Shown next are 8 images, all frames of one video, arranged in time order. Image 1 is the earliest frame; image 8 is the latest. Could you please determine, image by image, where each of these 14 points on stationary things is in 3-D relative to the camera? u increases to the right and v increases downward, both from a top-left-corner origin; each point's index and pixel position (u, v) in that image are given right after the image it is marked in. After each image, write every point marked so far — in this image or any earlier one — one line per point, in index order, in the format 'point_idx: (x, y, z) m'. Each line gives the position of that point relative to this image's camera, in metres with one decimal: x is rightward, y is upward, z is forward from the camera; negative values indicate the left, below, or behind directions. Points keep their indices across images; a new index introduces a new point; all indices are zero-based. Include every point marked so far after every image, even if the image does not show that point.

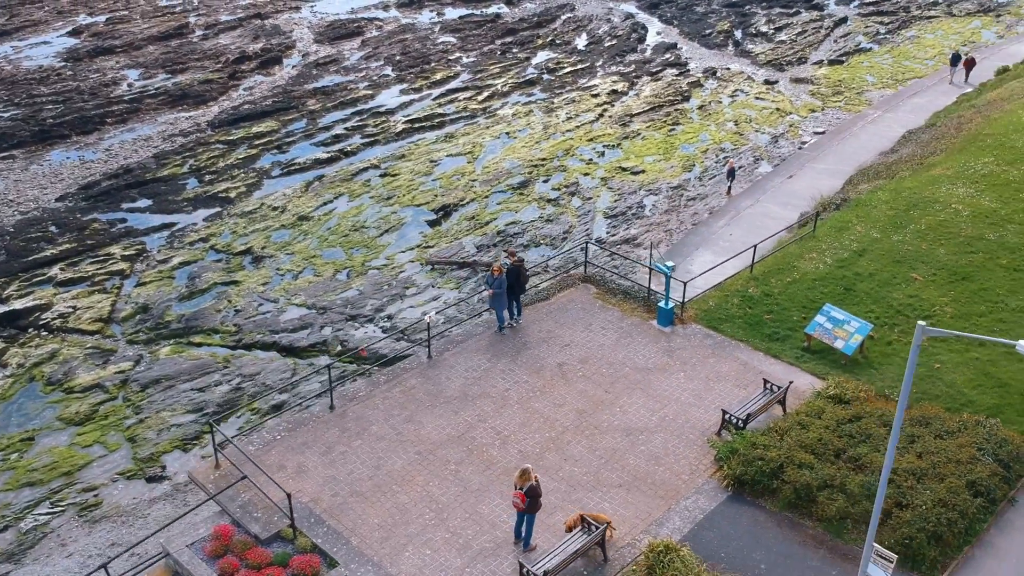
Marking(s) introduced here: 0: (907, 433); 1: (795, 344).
0: (+5.3, -1.9, +13.1) m
1: (+4.6, -0.9, +15.9) m
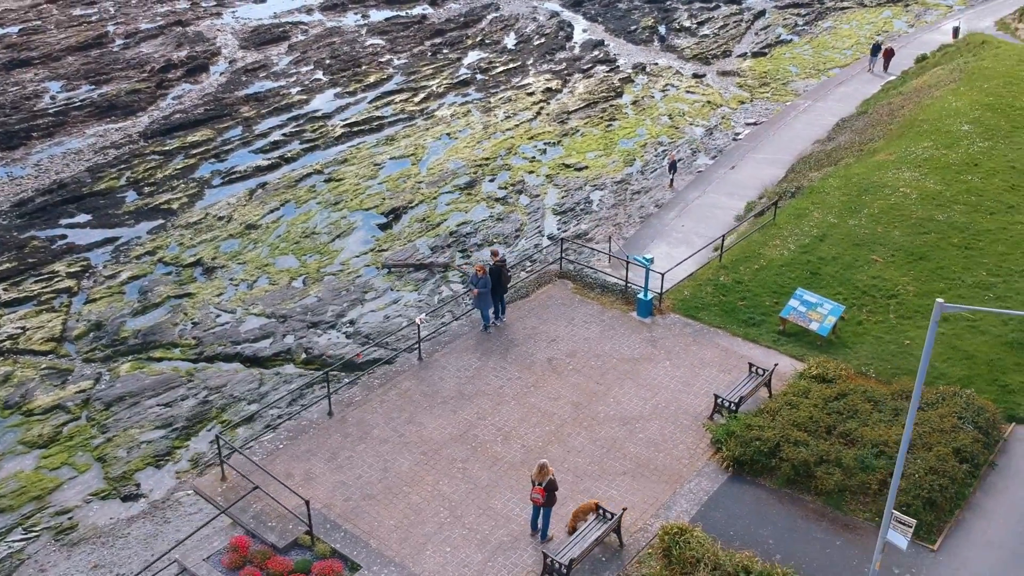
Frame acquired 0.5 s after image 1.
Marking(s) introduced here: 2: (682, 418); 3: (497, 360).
0: (+5.3, -1.7, +13.8) m
1: (+4.3, -0.7, +16.5) m
2: (+2.5, -1.9, +14.4) m
3: (-0.2, -1.1, +15.8) m
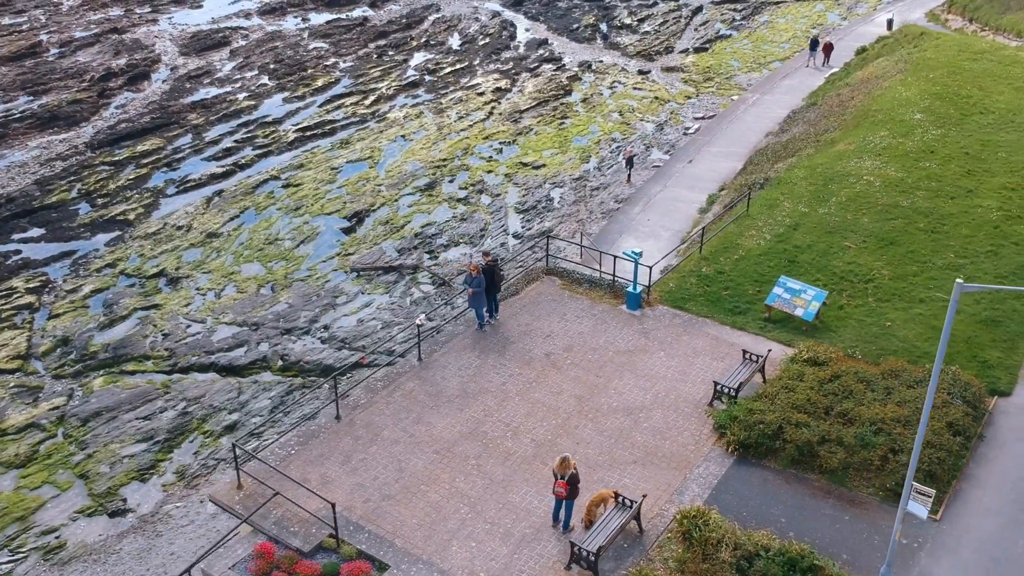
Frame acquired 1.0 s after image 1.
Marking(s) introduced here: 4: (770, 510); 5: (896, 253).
0: (+5.4, -1.4, +14.4) m
1: (+4.2, -0.5, +17.1) m
2: (+2.6, -1.8, +14.8) m
3: (-0.2, -1.1, +16.0) m
4: (+3.3, -2.9, +12.8) m
5: (+7.2, +0.6, +18.5) m
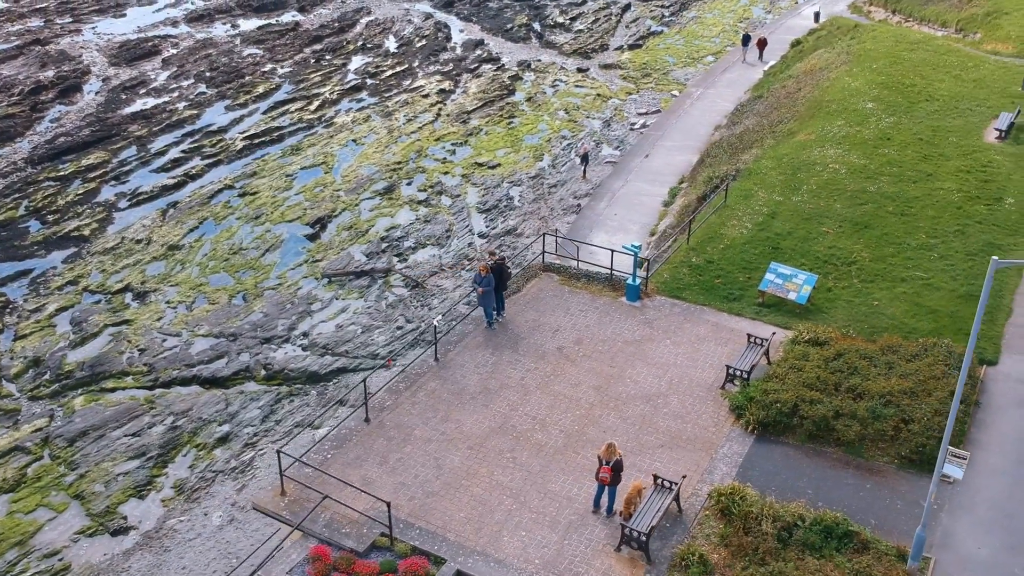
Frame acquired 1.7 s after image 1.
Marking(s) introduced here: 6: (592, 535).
0: (+5.8, -1.1, +15.3) m
1: (+4.3, -0.2, +17.9) m
2: (+2.9, -1.6, +15.5) m
3: (0.0, -1.1, +16.4) m
4: (+3.9, -2.7, +13.5) m
5: (+7.1, +1.0, +19.5) m
6: (+1.0, -3.2, +12.6) m
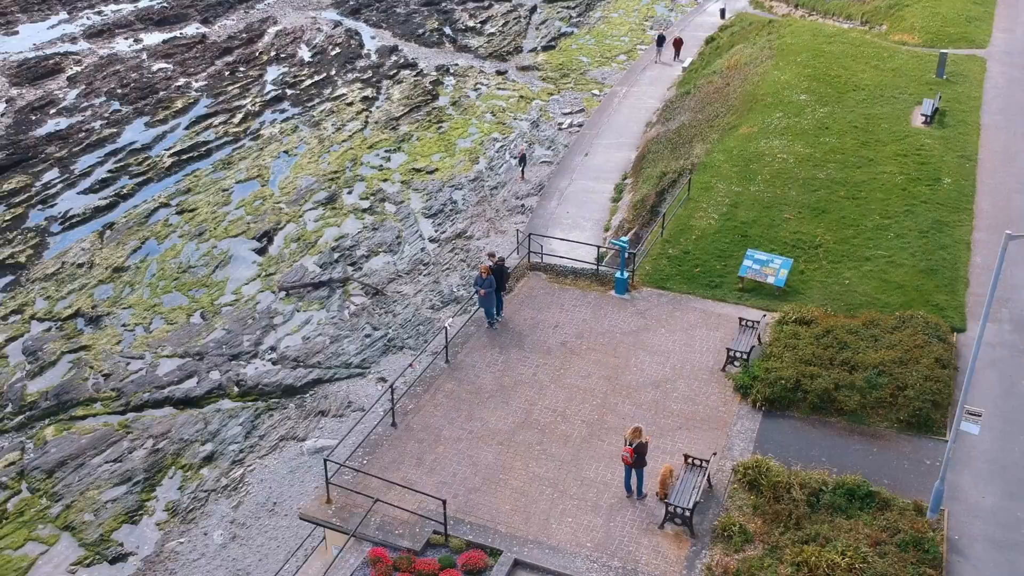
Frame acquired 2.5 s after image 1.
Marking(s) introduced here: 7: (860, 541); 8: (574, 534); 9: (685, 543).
0: (+5.9, -0.8, +16.5) m
1: (+4.2, 0.0, +18.9) m
2: (+3.1, -1.4, +16.3) m
3: (+0.1, -1.1, +17.0) m
4: (+4.4, -2.4, +14.5) m
5: (+6.7, +1.4, +20.8) m
6: (+1.7, -3.1, +13.3) m
7: (+4.4, -3.2, +12.4) m
8: (+0.8, -3.3, +13.1) m
9: (+2.3, -3.3, +12.9) m
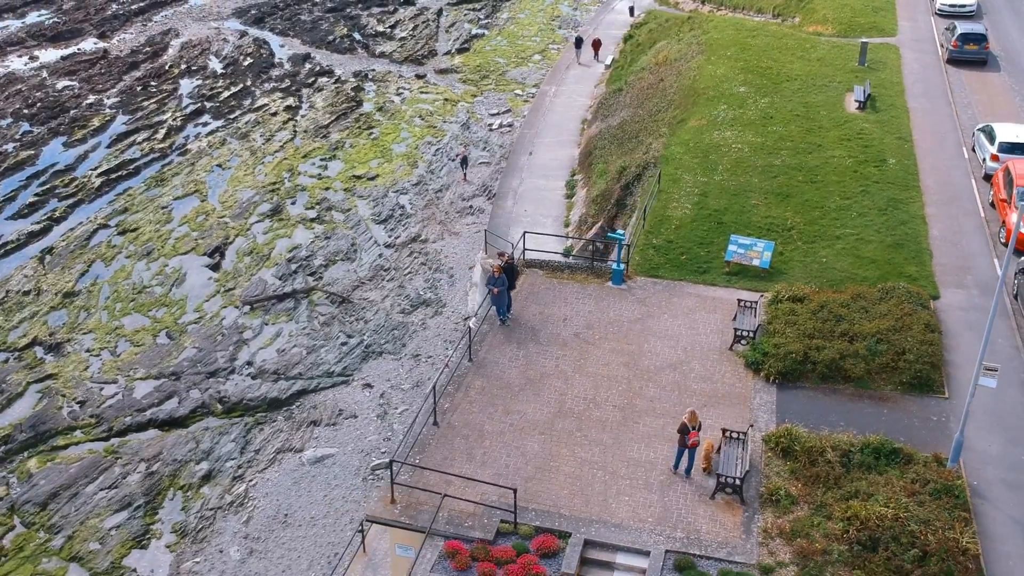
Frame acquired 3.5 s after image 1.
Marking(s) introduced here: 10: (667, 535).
0: (+6.2, -0.3, +17.8) m
1: (+4.2, +0.3, +20.0) m
2: (+3.5, -1.2, +17.3) m
3: (+0.4, -1.0, +17.6) m
4: (+5.0, -2.1, +15.6) m
5: (+6.4, +1.9, +22.2) m
6: (+2.5, -2.9, +14.2) m
7: (+5.3, -2.8, +13.6) m
8: (+1.7, -3.1, +13.8) m
9: (+3.2, -3.1, +13.8) m
10: (+2.1, -3.4, +13.4) m
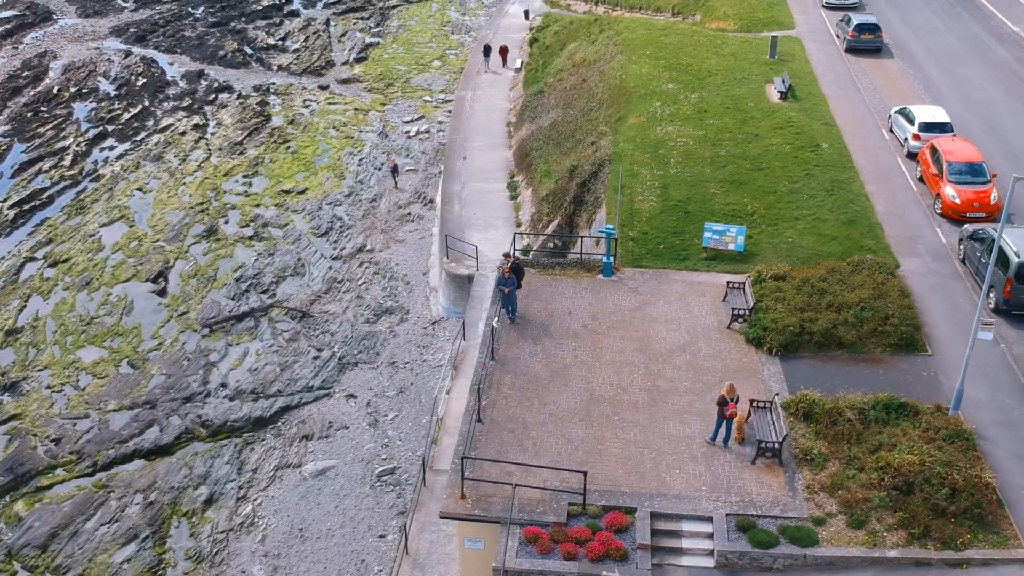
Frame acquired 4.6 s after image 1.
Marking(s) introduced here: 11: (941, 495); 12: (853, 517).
0: (+6.4, +0.2, +19.5) m
1: (+4.0, +0.7, +21.3) m
2: (+3.8, -0.9, +18.6) m
3: (+0.7, -1.0, +18.5) m
4: (+5.6, -1.6, +17.1) m
5: (+5.7, +2.4, +23.8) m
6: (+3.4, -2.6, +15.4) m
7: (+6.2, -2.4, +15.2) m
8: (+2.6, -2.9, +14.9) m
9: (+4.1, -2.8, +15.1) m
10: (+3.1, -3.1, +14.6) m
11: (+6.1, -3.0, +14.1) m
12: (+4.9, -3.3, +14.2) m
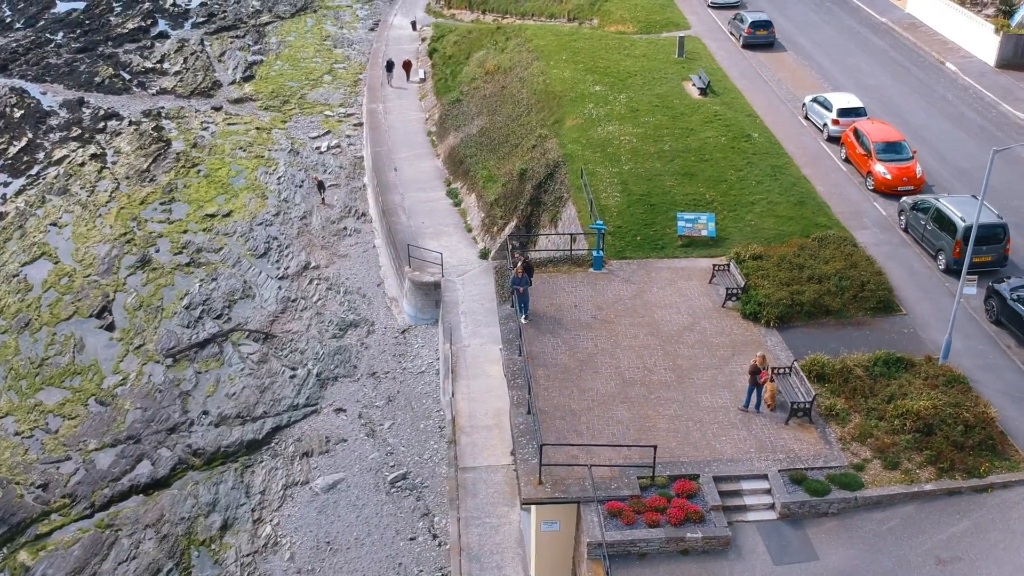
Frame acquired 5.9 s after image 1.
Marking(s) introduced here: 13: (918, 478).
0: (+6.4, +0.7, +21.4) m
1: (+3.7, +1.0, +22.9) m
2: (+4.1, -0.5, +20.2) m
3: (+1.1, -0.9, +19.6) m
4: (+6.1, -1.1, +19.0) m
5: (+4.9, +2.8, +25.6) m
6: (+4.3, -2.3, +16.9) m
7: (+7.1, -1.8, +17.1) m
8: (+3.7, -2.6, +16.3) m
9: (+5.1, -2.4, +16.7) m
10: (+4.2, -2.8, +16.1) m
11: (+7.2, -2.3, +16.1) m
12: (+6.1, -2.8, +16.0) m
13: (+6.4, -3.0, +15.7) m
